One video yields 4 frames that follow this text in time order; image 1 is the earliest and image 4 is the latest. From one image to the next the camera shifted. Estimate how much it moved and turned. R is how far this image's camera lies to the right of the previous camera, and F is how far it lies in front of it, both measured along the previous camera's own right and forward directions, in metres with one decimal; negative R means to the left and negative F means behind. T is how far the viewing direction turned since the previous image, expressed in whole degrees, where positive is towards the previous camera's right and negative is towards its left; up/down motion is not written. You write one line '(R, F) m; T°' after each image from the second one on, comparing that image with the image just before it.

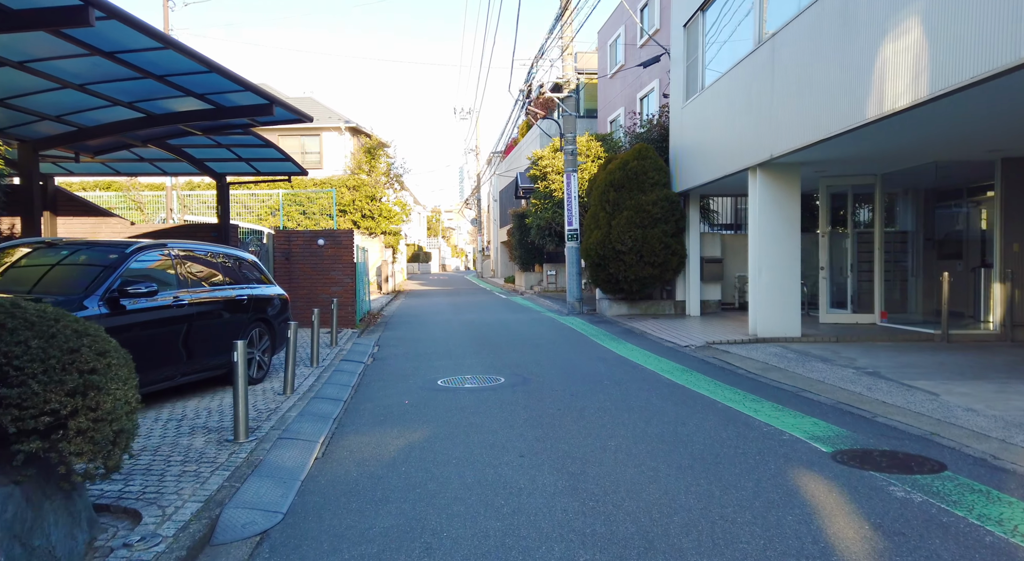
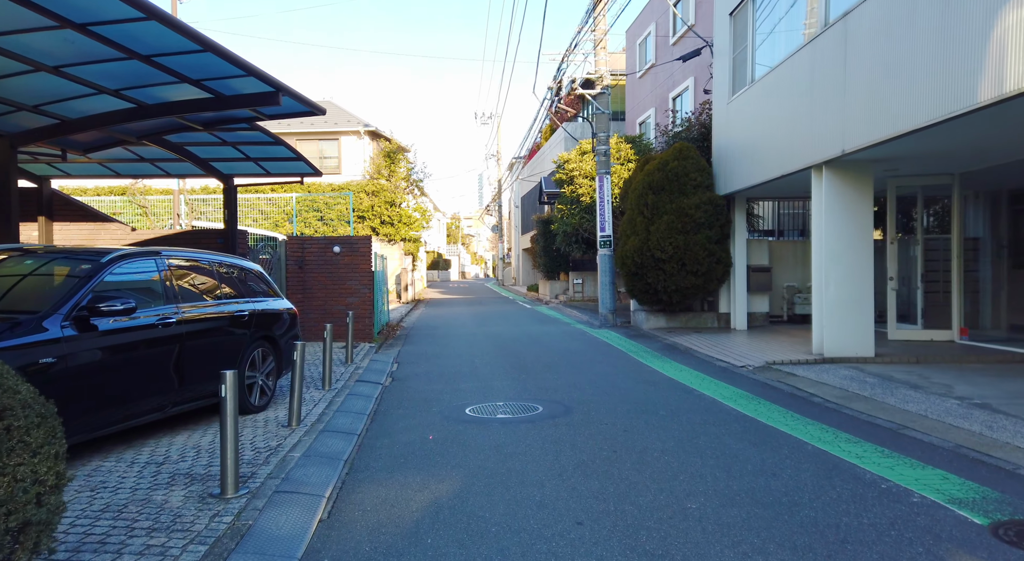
(-0.2, +1.3) m; -2°
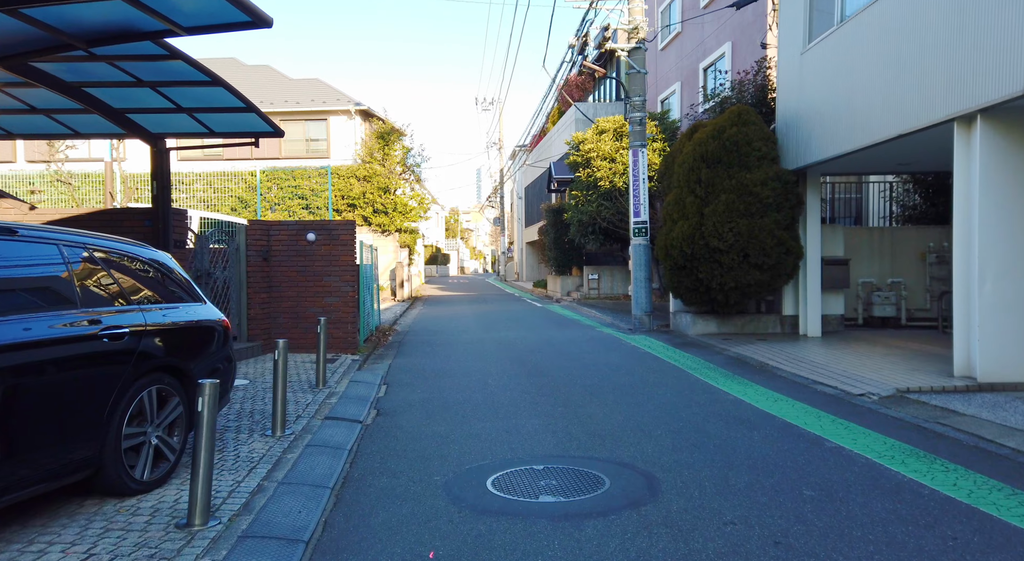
(-0.4, +3.1) m; 0°
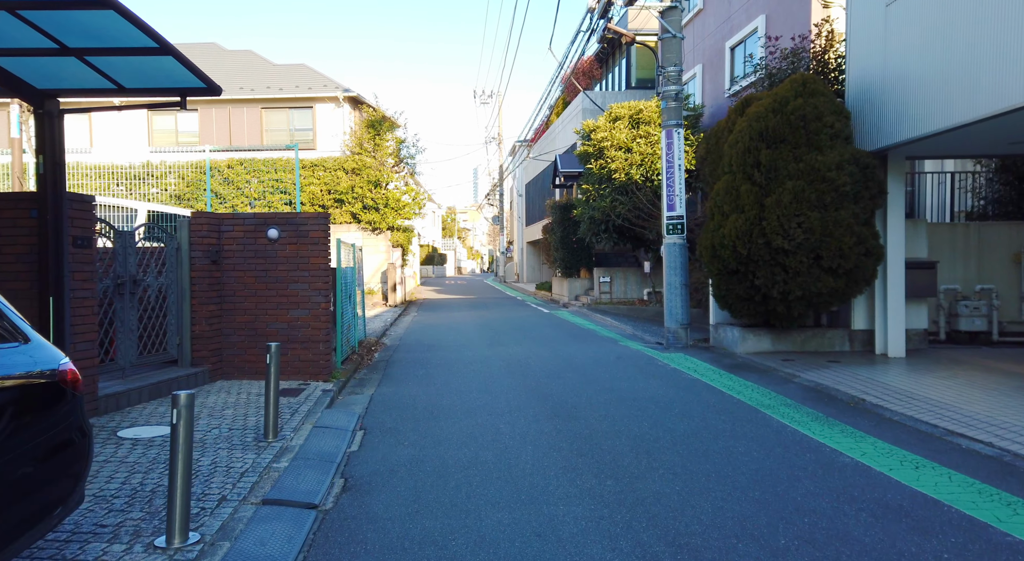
(-0.2, +2.5) m; 0°
